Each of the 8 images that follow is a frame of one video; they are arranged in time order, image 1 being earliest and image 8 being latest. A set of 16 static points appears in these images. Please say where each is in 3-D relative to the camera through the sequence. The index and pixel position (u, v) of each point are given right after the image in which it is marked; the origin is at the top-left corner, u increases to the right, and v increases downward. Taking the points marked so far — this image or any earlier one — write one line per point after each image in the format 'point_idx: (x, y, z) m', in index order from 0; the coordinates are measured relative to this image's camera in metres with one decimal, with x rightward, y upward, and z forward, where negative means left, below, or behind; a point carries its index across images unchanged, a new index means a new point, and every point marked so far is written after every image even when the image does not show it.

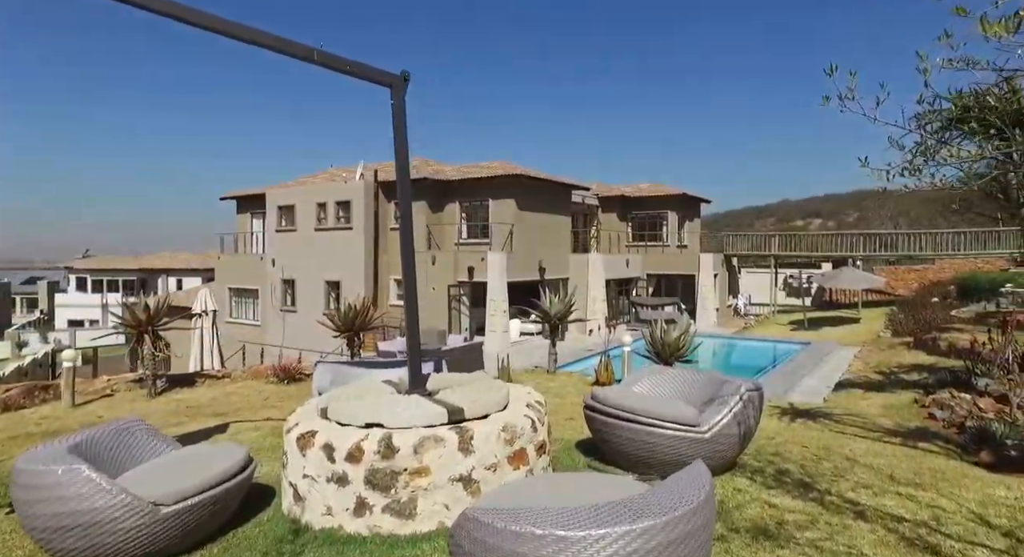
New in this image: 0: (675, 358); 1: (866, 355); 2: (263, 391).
0: (+2.4, -1.2, +9.3) m
1: (+7.5, -1.6, +13.6) m
2: (-3.3, -1.5, +8.6) m
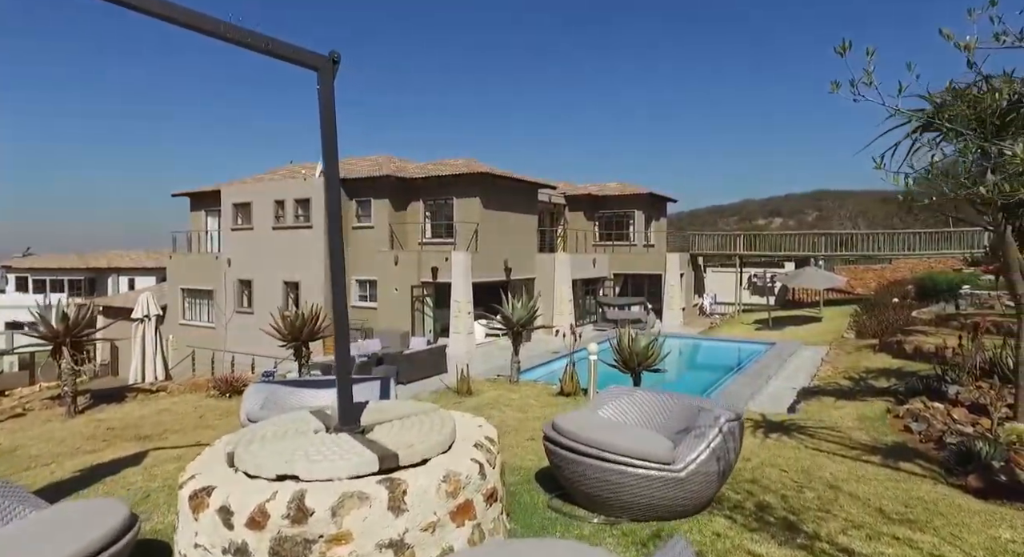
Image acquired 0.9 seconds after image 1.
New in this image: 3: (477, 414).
0: (+1.8, -1.2, +8.9) m
1: (+6.7, -1.7, +13.4) m
2: (-3.9, -1.6, +7.9) m
3: (-0.4, -1.7, +8.1) m
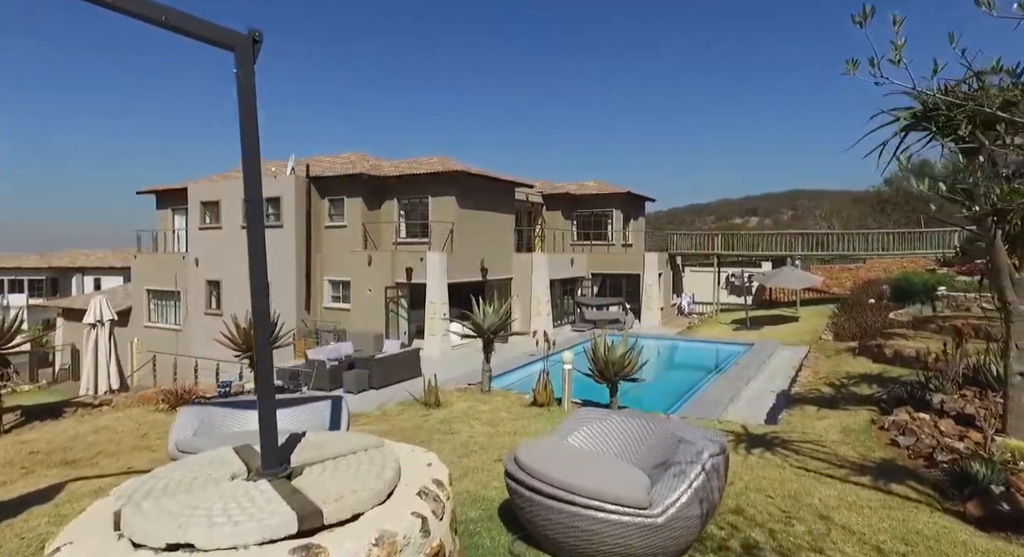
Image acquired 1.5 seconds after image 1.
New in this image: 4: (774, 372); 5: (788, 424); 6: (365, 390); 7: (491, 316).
0: (+1.4, -1.3, +8.5) m
1: (+6.2, -1.7, +13.2) m
2: (-4.2, -1.6, +7.3) m
3: (-0.8, -1.8, +7.7) m
4: (+7.9, -2.8, +19.3) m
5: (+3.4, -1.8, +8.0) m
6: (-4.2, -3.2, +18.4) m
7: (-0.3, -0.6, +9.9) m
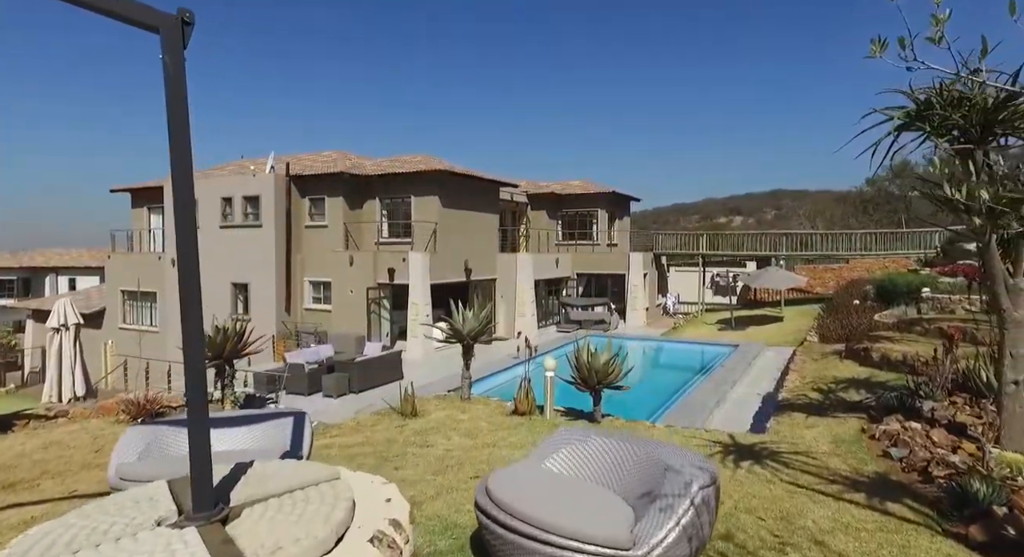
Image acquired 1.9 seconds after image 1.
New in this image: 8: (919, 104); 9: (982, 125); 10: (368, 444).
0: (+1.2, -1.3, +8.2) m
1: (+5.8, -1.8, +13.0) m
2: (-4.4, -1.7, +6.9) m
3: (-1.1, -1.9, +7.3) m
4: (+7.4, -2.9, +19.2) m
5: (+3.2, -1.9, +7.8) m
6: (-4.7, -3.2, +18.0) m
7: (-0.6, -0.6, +9.6) m
8: (+3.8, +1.6, +6.0) m
9: (+4.3, +1.4, +5.8) m
10: (-1.6, -1.8, +7.1) m
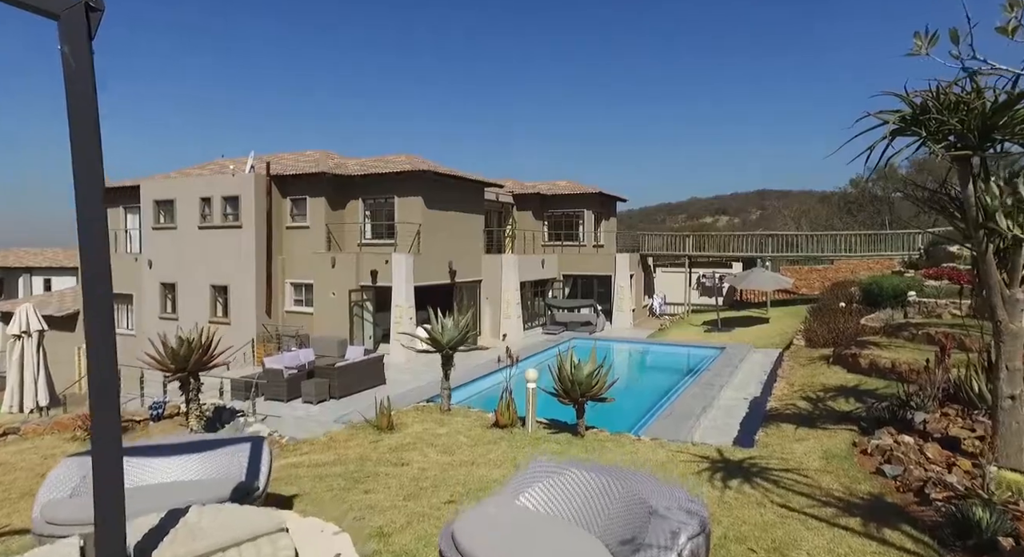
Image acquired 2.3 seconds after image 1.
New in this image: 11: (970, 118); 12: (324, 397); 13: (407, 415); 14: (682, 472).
0: (+0.9, -1.4, +7.9) m
1: (+5.5, -1.9, +12.8) m
2: (-4.7, -1.8, +6.4) m
3: (-1.3, -2.0, +7.0) m
4: (+6.9, -2.9, +19.0) m
5: (+3.0, -2.0, +7.5) m
6: (-5.1, -3.3, +17.5) m
7: (-0.9, -0.7, +9.2) m
8: (+3.6, +1.5, +5.8) m
9: (+4.1, +1.3, +5.6) m
10: (-1.8, -1.9, +6.8) m
11: (+4.0, +1.4, +5.5) m
12: (-5.1, -3.2, +17.5) m
13: (-1.5, -1.9, +9.0) m
14: (+1.8, -2.0, +6.7) m
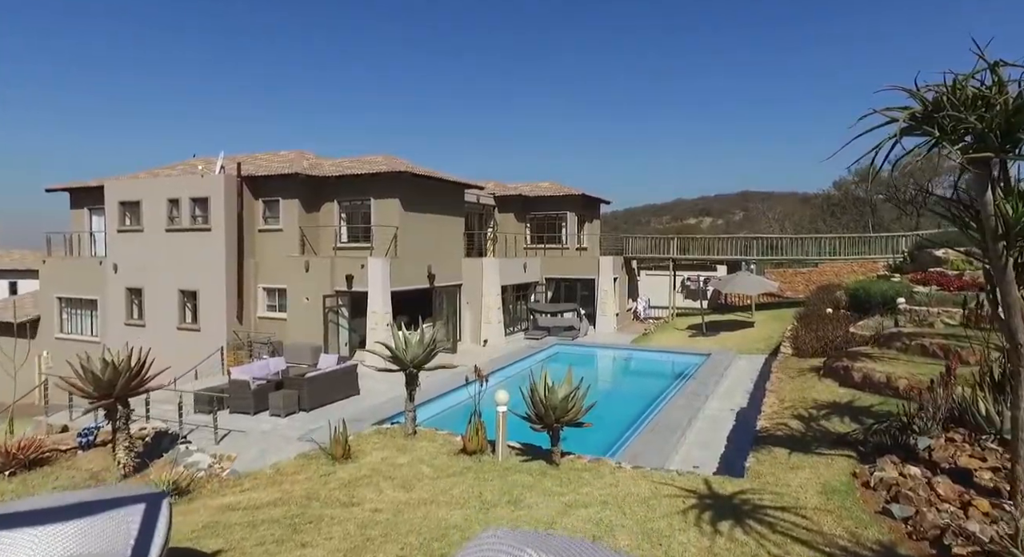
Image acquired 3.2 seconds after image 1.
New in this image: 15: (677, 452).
0: (+0.6, -1.6, +7.1) m
1: (+5.0, -2.0, +12.2) m
2: (-5.0, -2.0, +5.6) m
3: (-1.6, -2.1, +6.2) m
4: (+6.3, -3.1, +18.4) m
5: (+2.6, -2.1, +6.8) m
6: (-5.7, -3.5, +16.7) m
7: (-1.3, -0.9, +8.5) m
8: (+3.3, +1.4, +5.1) m
9: (+3.8, +1.1, +4.9) m
10: (-2.2, -2.1, +6.0) m
11: (+3.7, +1.2, +4.9) m
12: (-5.7, -3.4, +16.6) m
13: (-1.9, -2.1, +8.2) m
14: (+1.4, -2.2, +6.0) m
15: (+3.2, -3.3, +12.3) m
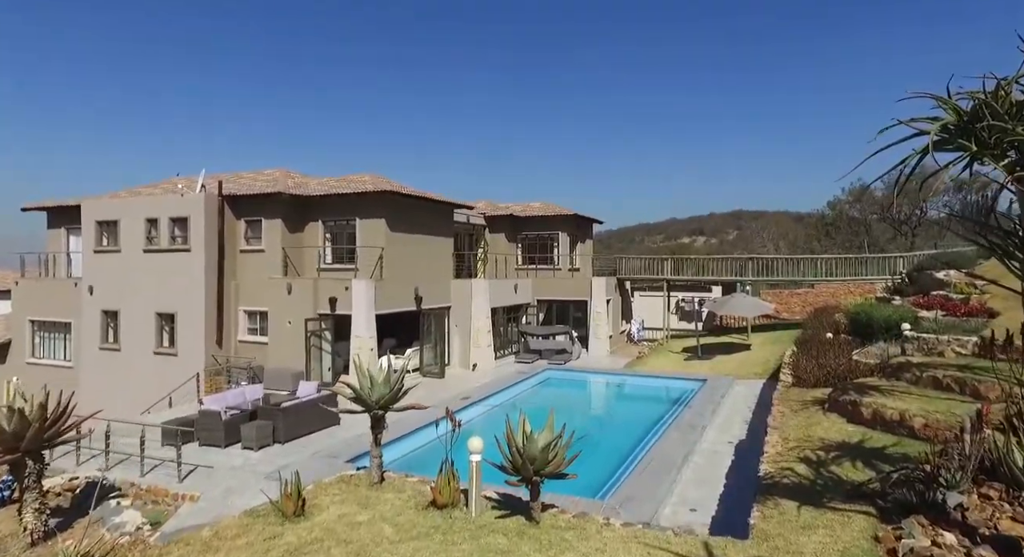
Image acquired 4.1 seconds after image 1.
0: (+0.3, -1.9, +6.3) m
1: (+4.7, -2.5, +11.3) m
2: (-5.2, -2.2, +4.7) m
3: (-1.9, -2.4, +5.3) m
4: (+5.9, -3.8, +17.6) m
5: (+2.4, -2.4, +6.0) m
6: (-6.0, -4.1, +15.7) m
7: (-1.6, -1.3, +7.6) m
8: (+3.1, +1.1, +4.4) m
9: (+3.5, +0.9, +4.2) m
10: (-2.4, -2.4, +5.1) m
11: (+3.4, +1.0, +4.2) m
12: (-6.0, -4.0, +15.7) m
13: (-2.1, -2.4, +7.3) m
14: (+1.2, -2.5, +5.1) m
15: (+2.9, -3.8, +11.4) m
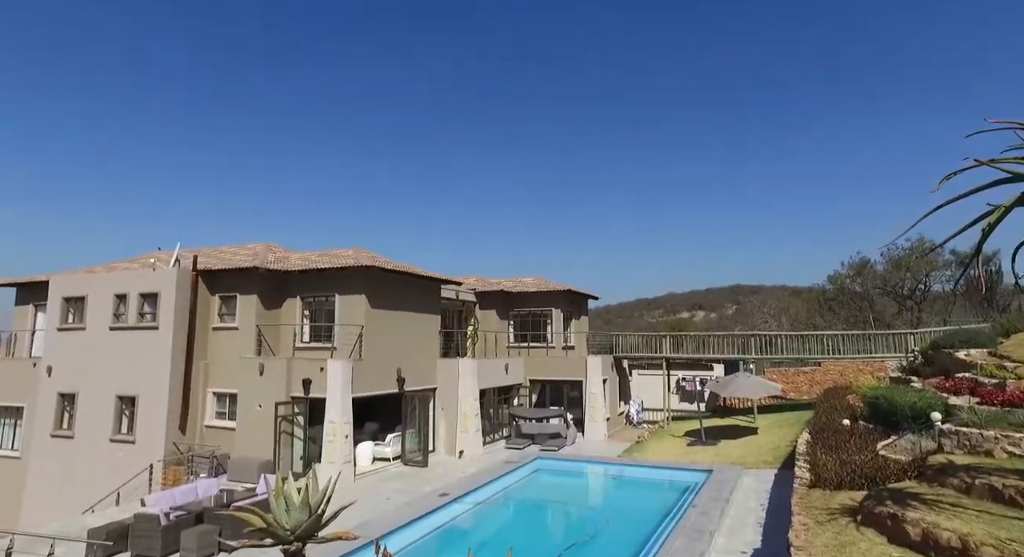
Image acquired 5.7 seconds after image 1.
0: (-0.1, -2.6, +4.5) m
1: (+4.3, -3.8, +9.5) m
2: (-5.6, -2.8, +2.9) m
3: (-2.3, -3.0, +3.5) m
4: (+5.5, -5.8, +15.5) m
5: (+2.0, -3.1, +4.2) m
6: (-6.4, -5.9, +13.6) m
7: (-2.0, -2.1, +5.9) m
8: (+2.7, +0.6, +3.0) m
9: (+3.1, +0.4, +2.7) m
10: (-2.8, -3.0, +3.3) m
11: (+3.0, +0.5, +2.7) m
12: (-6.4, -5.8, +13.6) m
13: (-2.5, -3.3, +5.5) m
14: (+0.8, -3.1, +3.3) m
15: (+2.5, -5.1, +9.4) m
